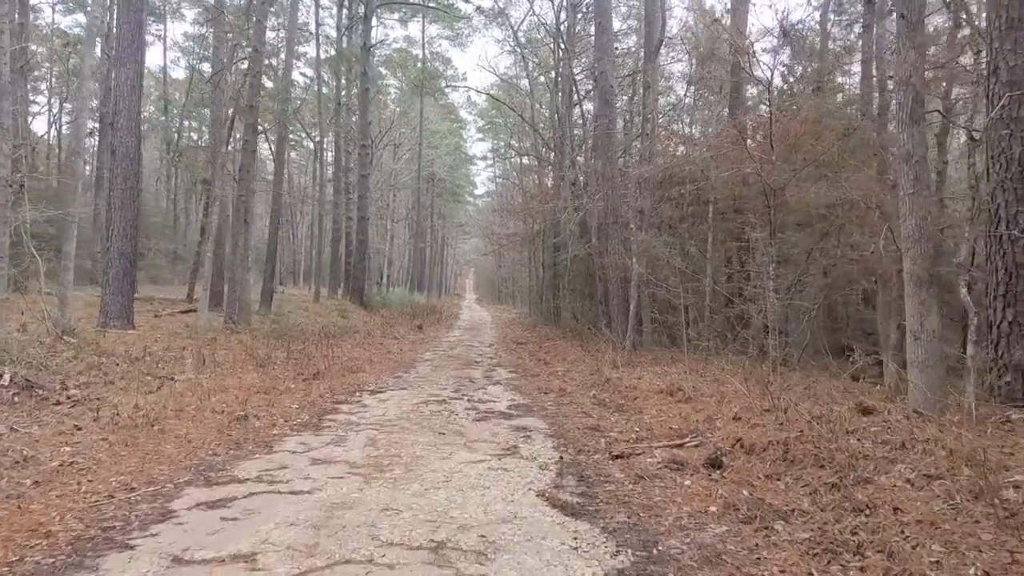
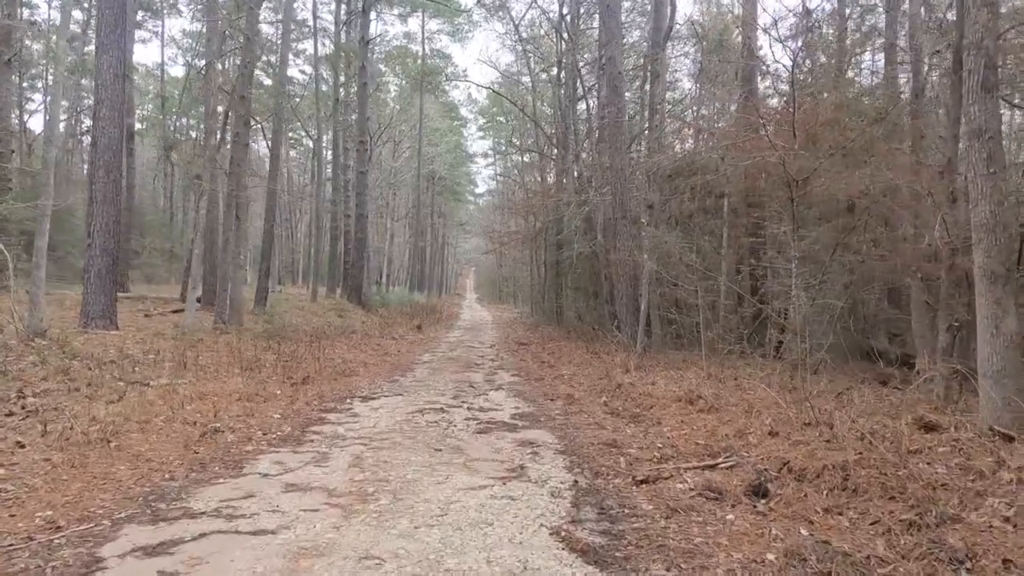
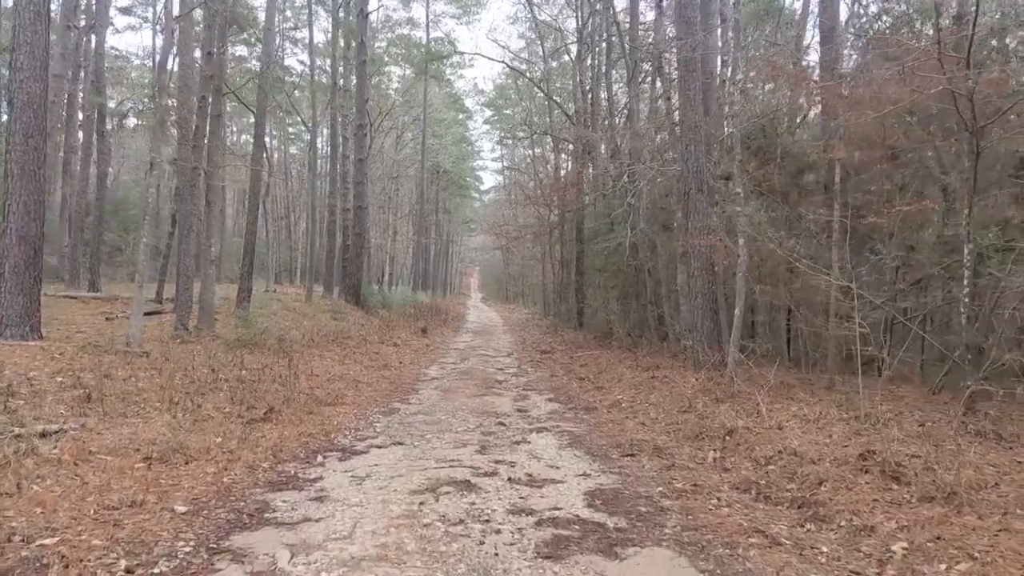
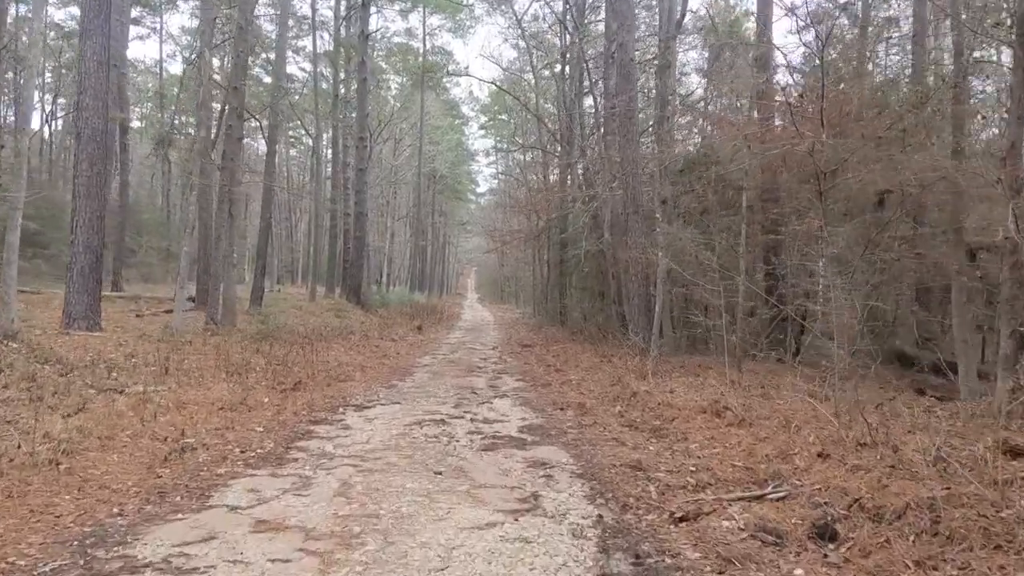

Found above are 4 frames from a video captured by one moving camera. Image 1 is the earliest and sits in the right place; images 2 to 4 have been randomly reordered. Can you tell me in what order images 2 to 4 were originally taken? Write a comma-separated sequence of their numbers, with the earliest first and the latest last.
2, 4, 3
